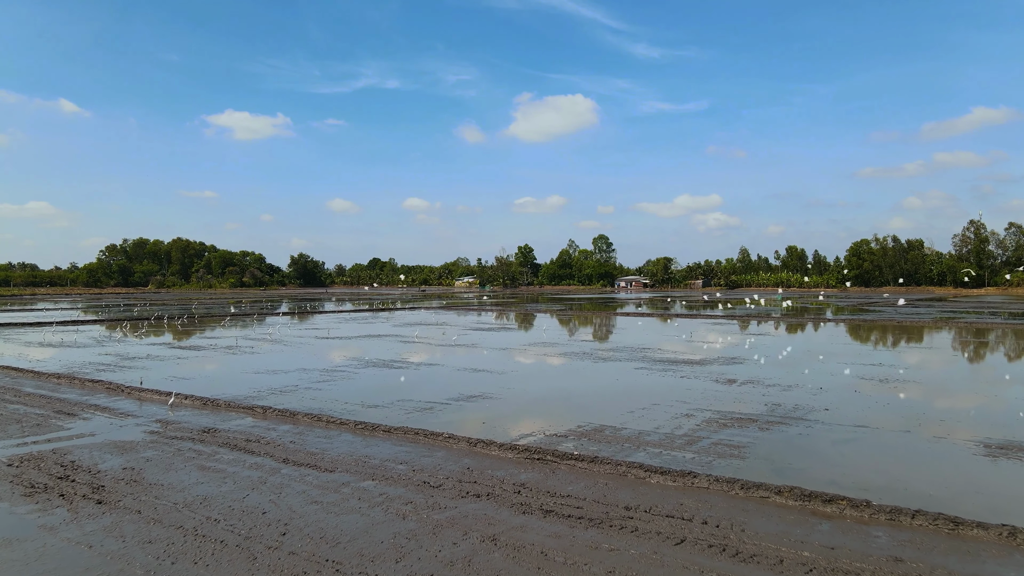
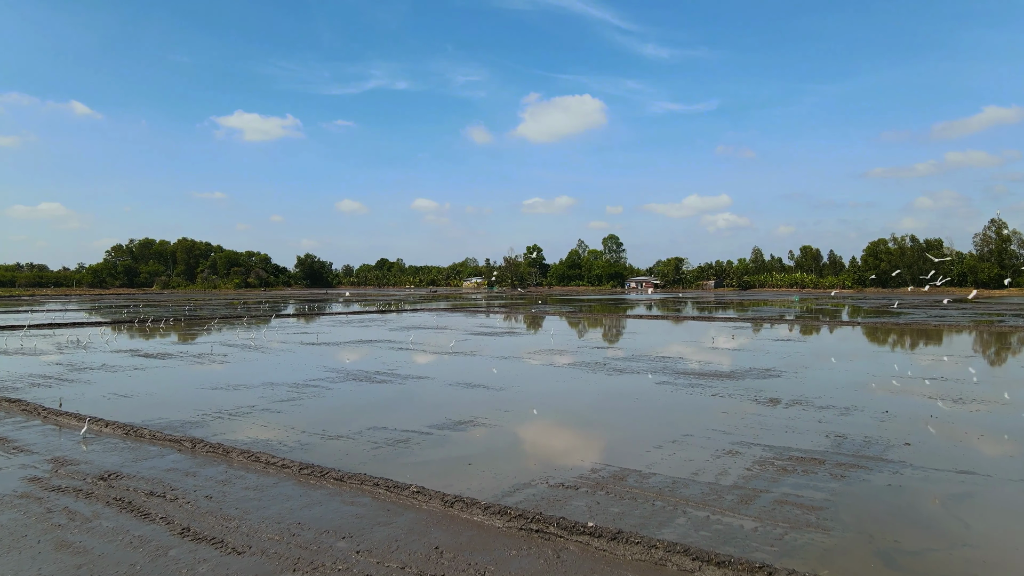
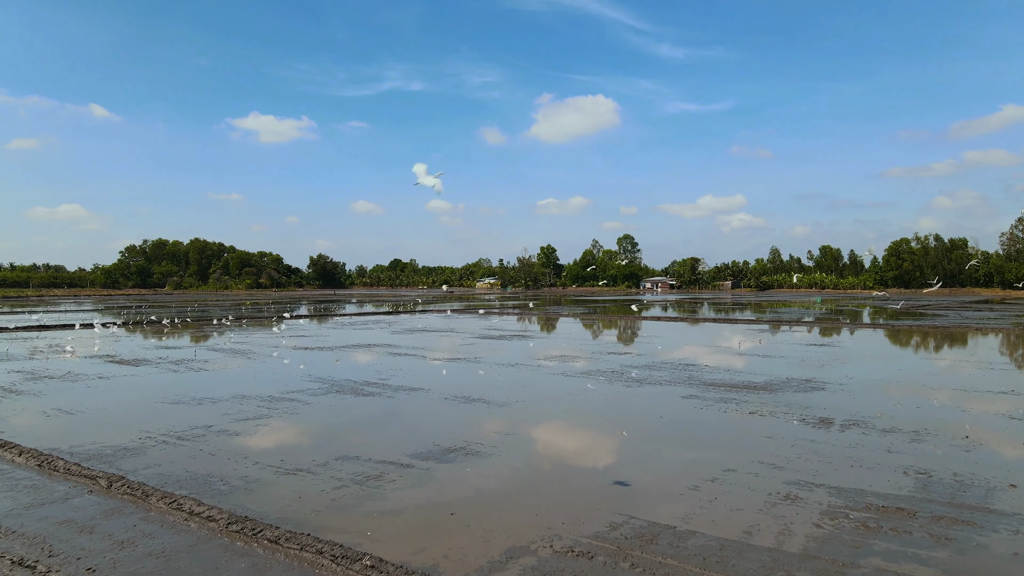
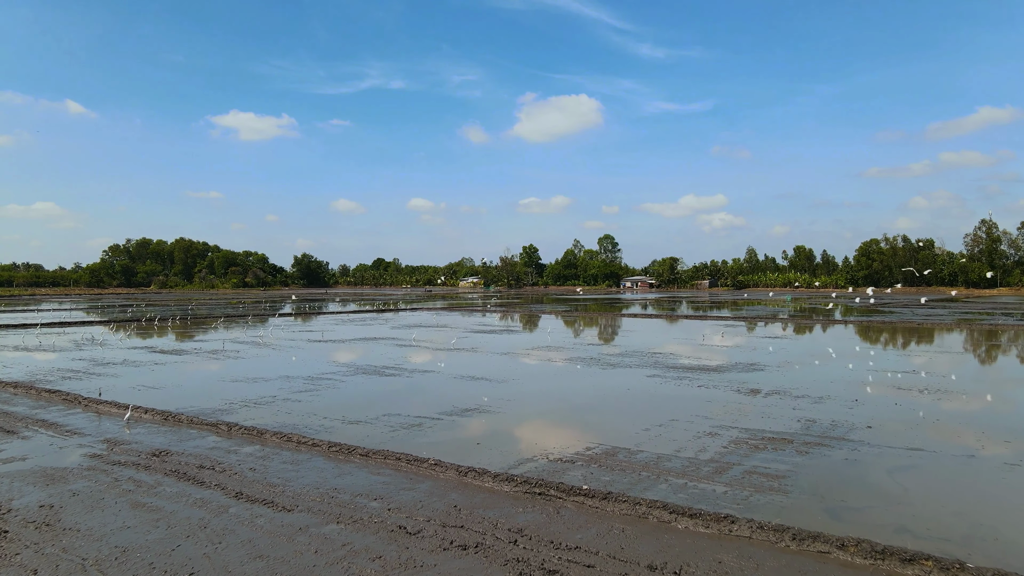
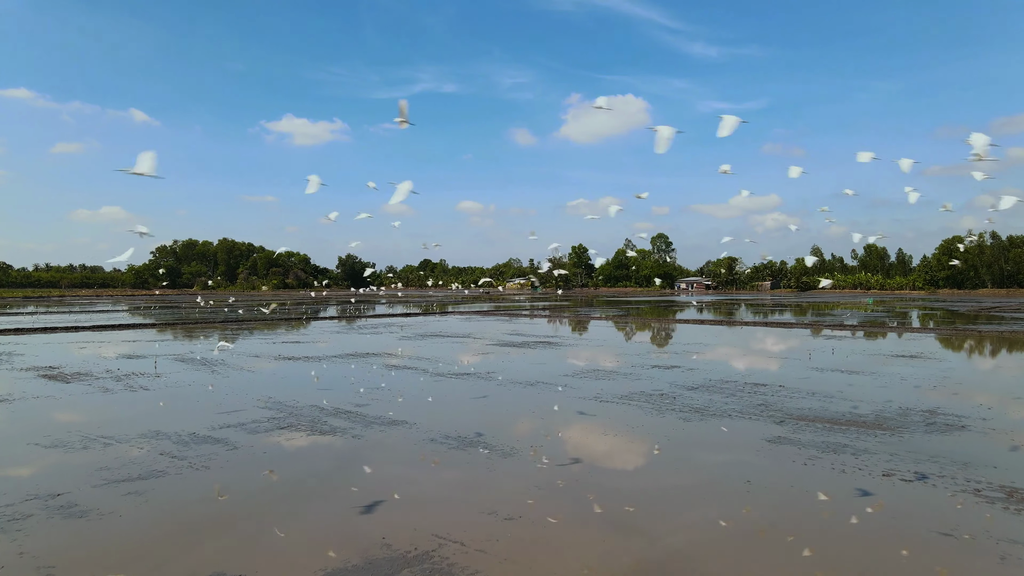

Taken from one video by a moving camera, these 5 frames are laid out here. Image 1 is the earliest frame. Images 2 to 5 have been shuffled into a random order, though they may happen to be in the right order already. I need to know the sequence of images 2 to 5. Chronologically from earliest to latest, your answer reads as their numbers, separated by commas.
4, 2, 3, 5
